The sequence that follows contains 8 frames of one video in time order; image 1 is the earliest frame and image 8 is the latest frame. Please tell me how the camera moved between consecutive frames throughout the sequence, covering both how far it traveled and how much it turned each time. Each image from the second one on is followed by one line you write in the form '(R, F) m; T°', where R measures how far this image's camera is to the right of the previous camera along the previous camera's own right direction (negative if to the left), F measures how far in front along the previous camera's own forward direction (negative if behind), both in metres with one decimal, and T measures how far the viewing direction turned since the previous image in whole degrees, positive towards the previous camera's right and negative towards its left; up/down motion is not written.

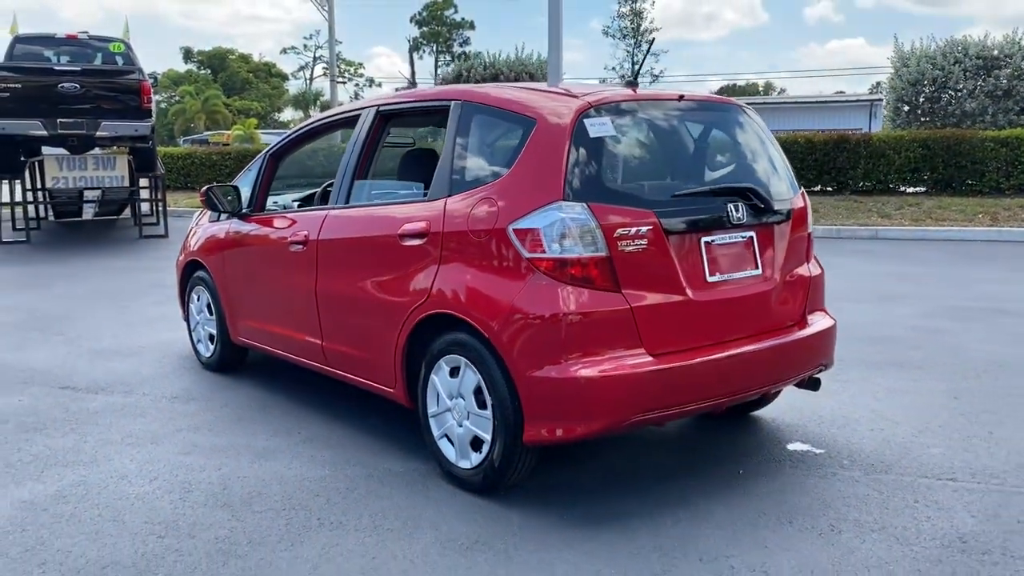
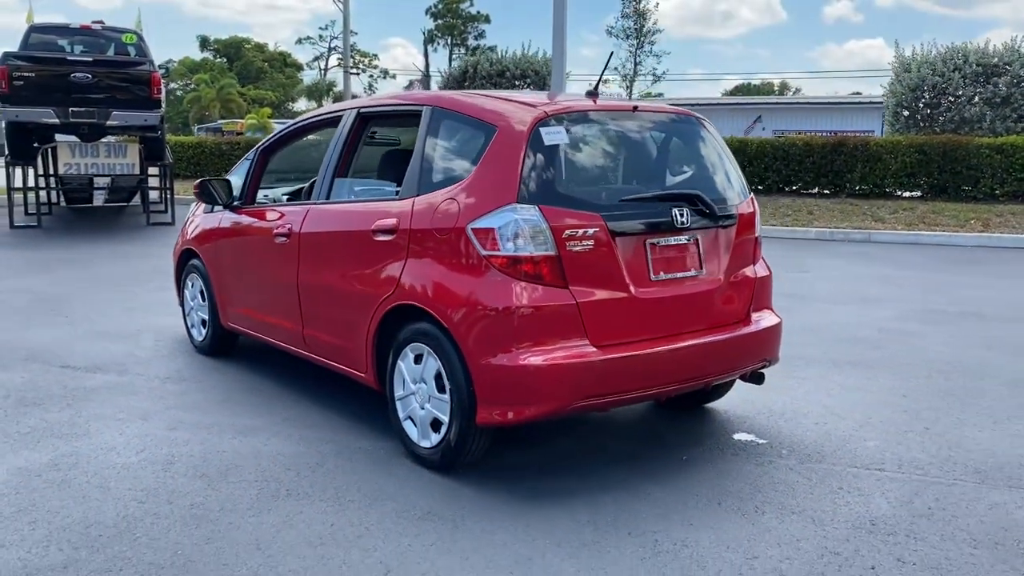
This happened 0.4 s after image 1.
(+0.3, -0.3) m; -1°
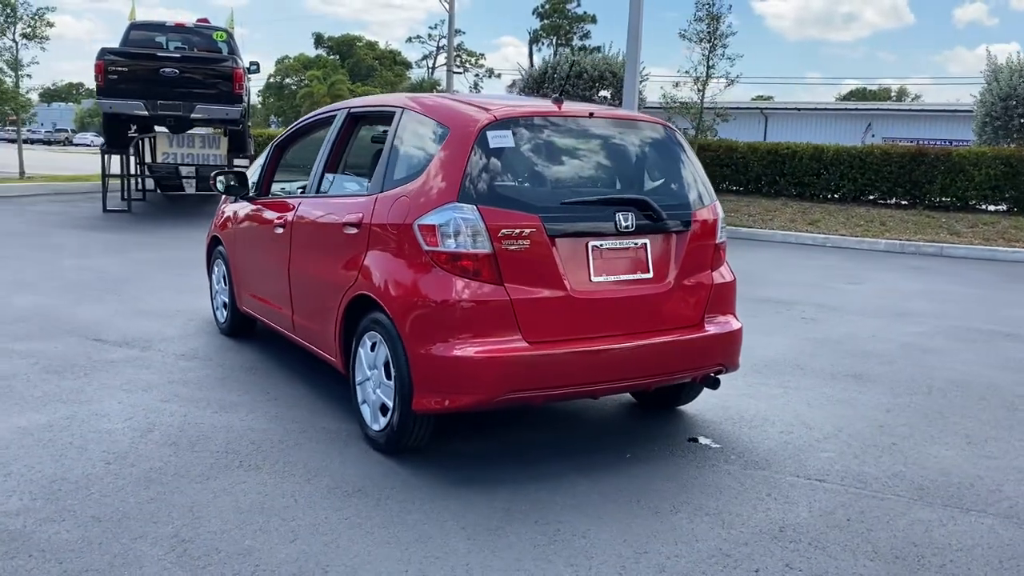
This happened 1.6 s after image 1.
(+0.8, -0.1) m; -6°
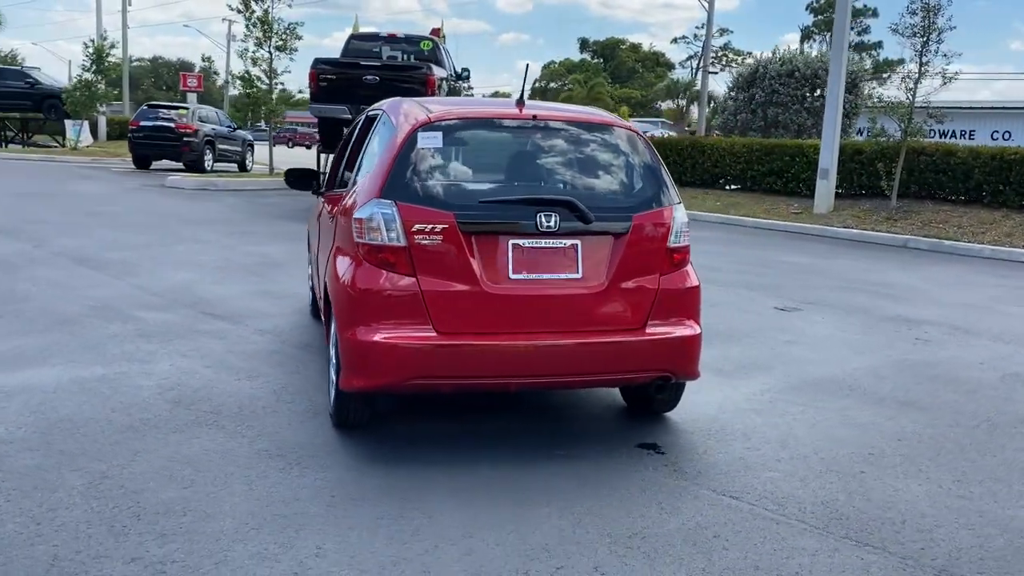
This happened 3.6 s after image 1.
(+1.7, +0.1) m; -17°
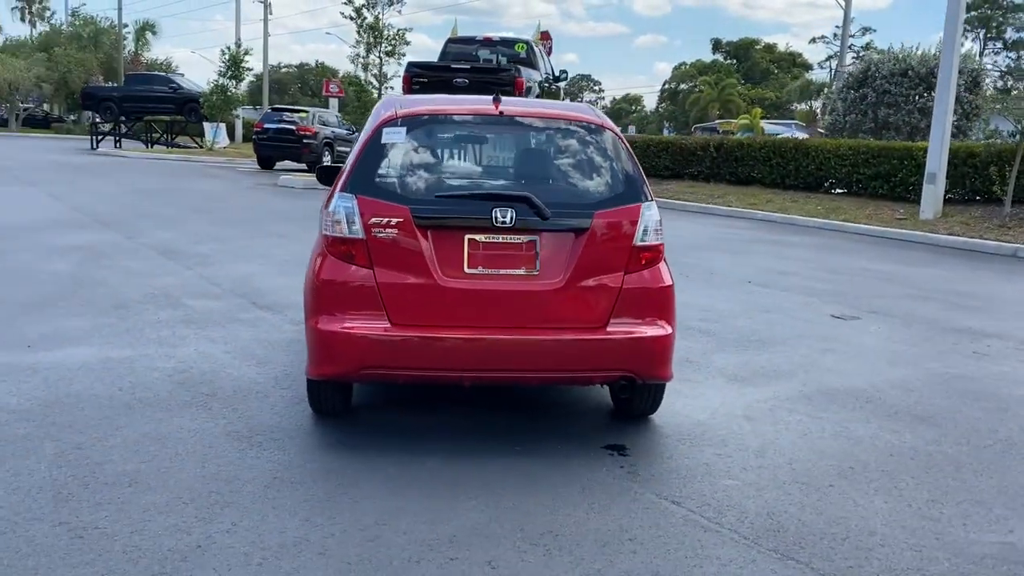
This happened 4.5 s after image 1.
(+0.9, 0.0) m; -8°
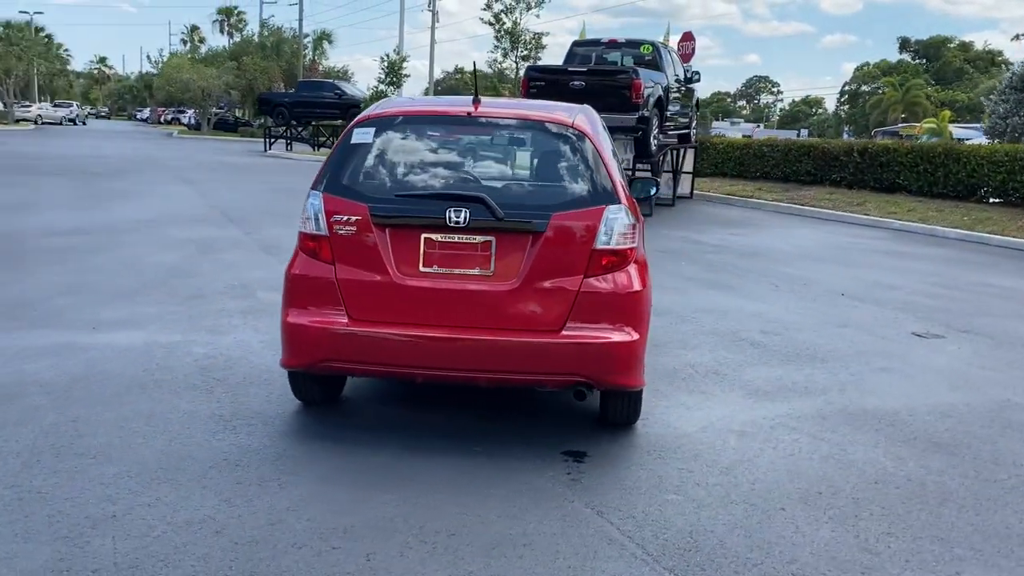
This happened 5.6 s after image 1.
(+1.1, +0.1) m; -11°
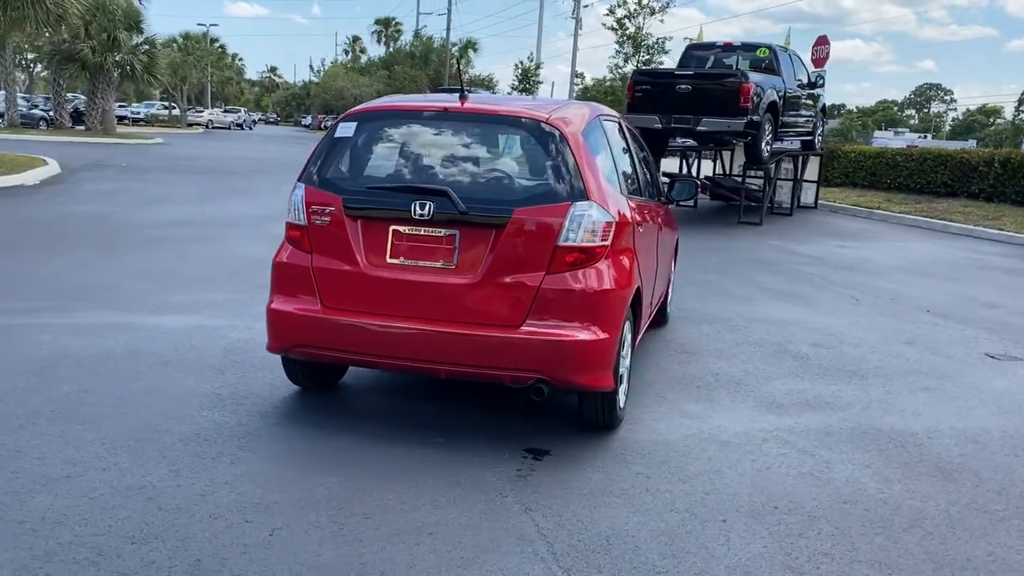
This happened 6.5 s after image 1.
(+1.0, +0.1) m; -9°
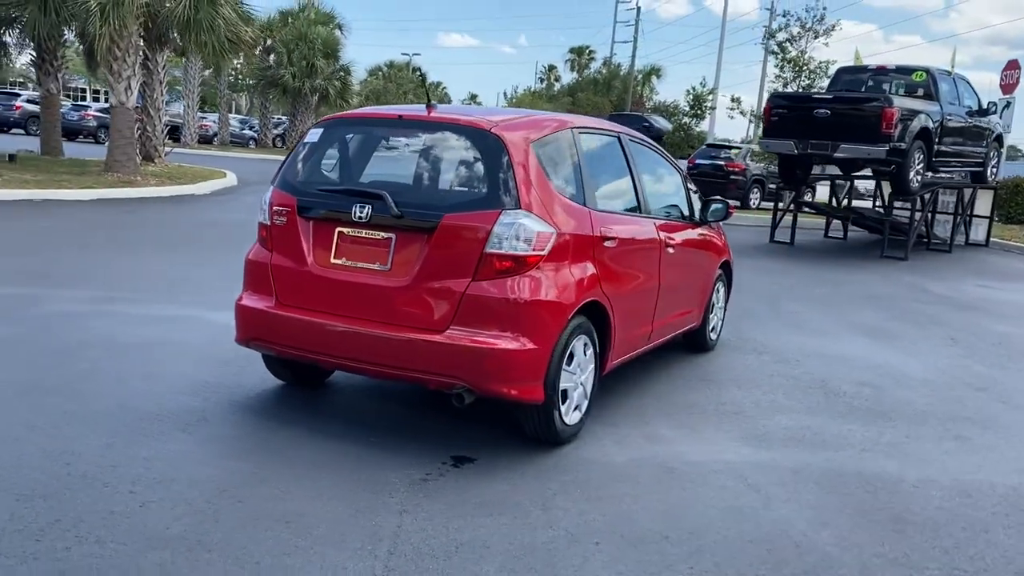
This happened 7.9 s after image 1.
(+1.4, +0.2) m; -12°
